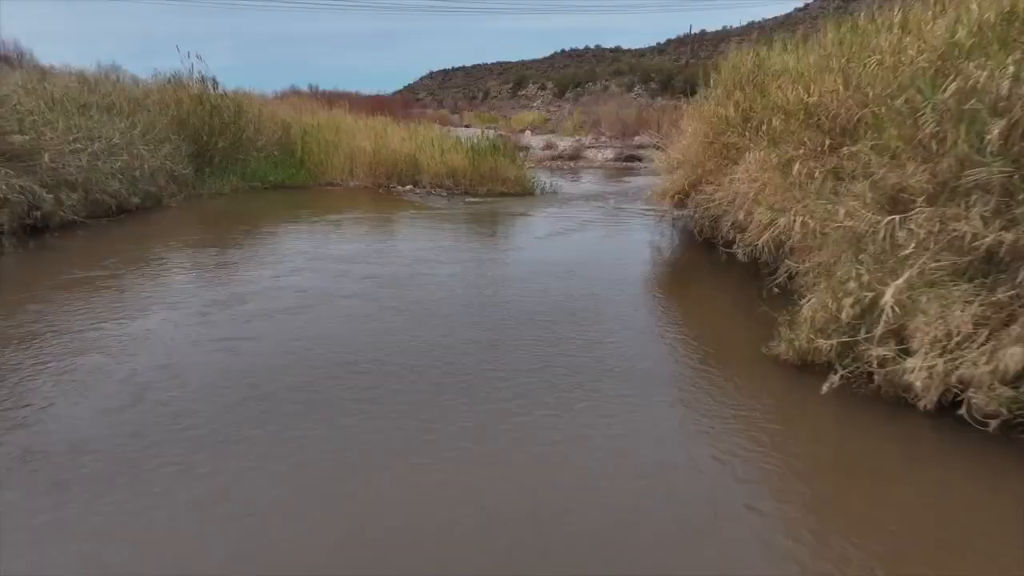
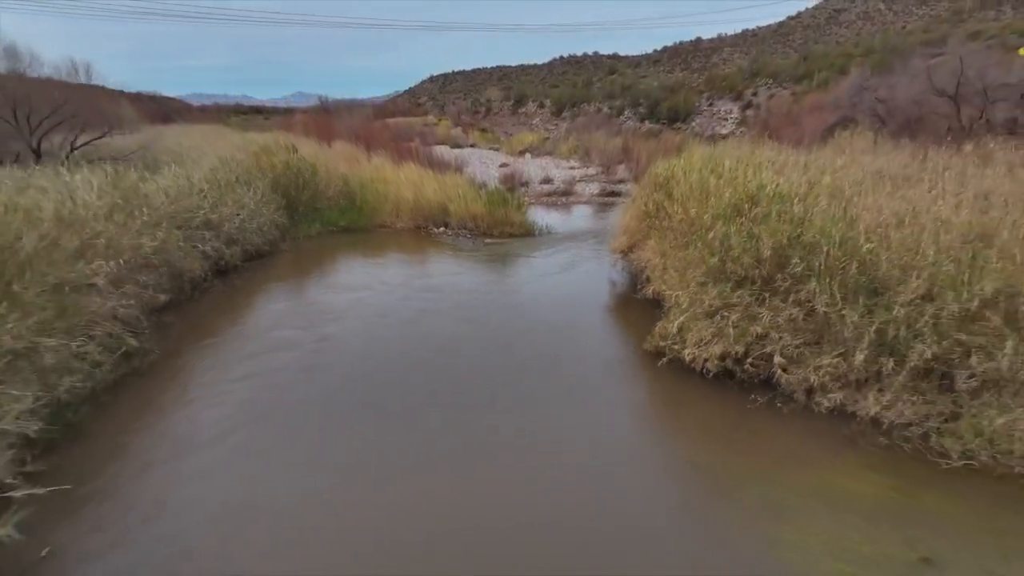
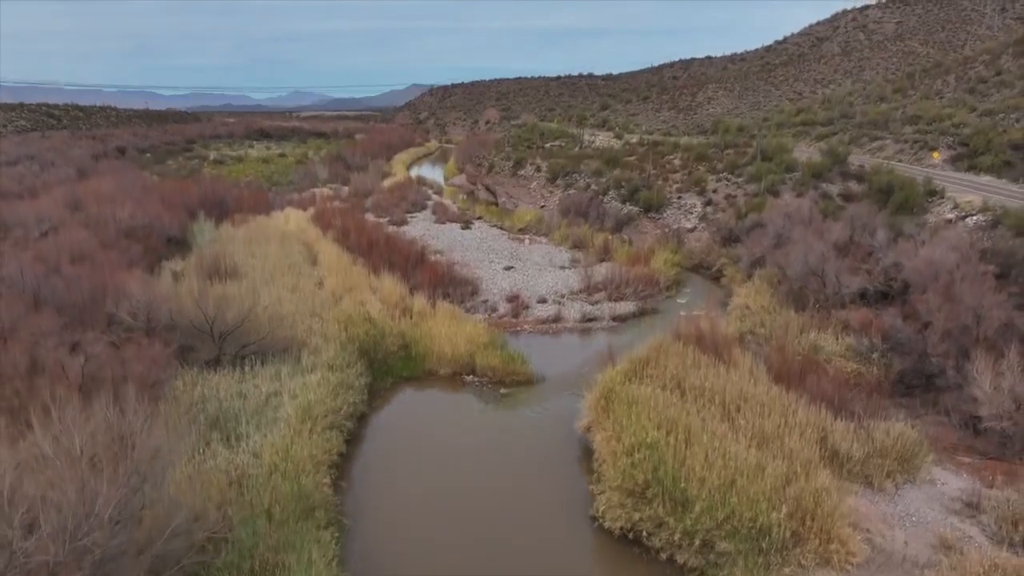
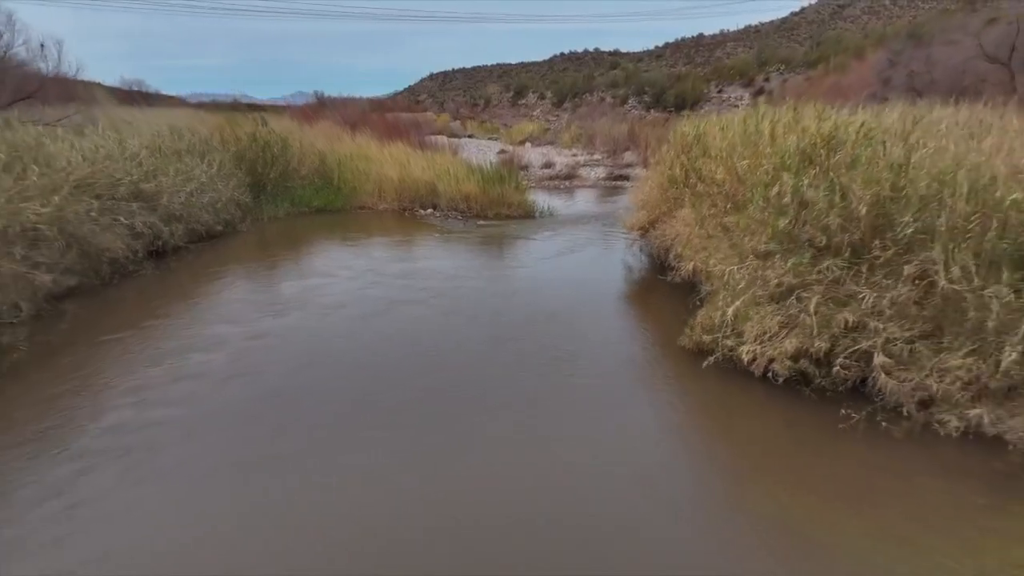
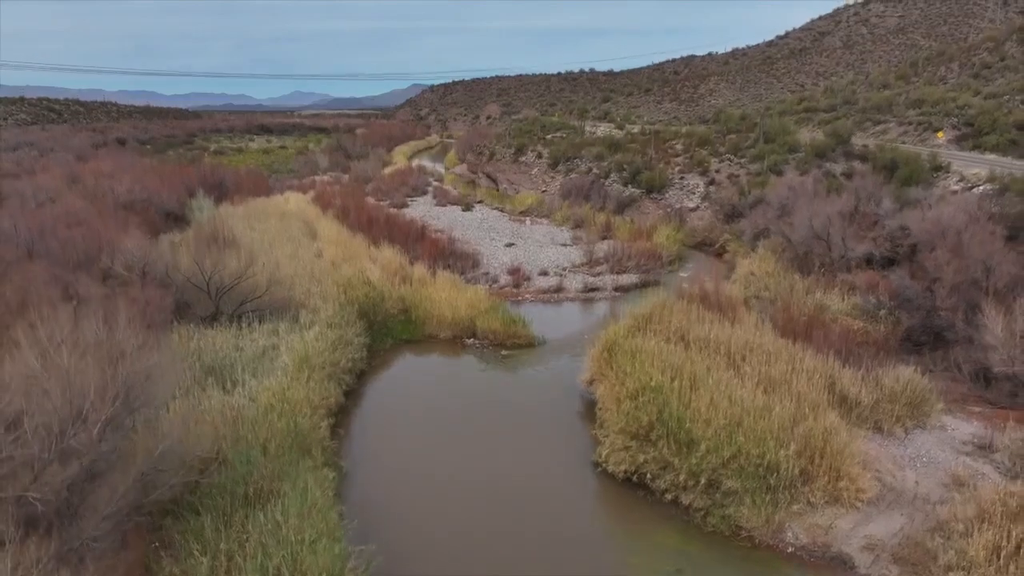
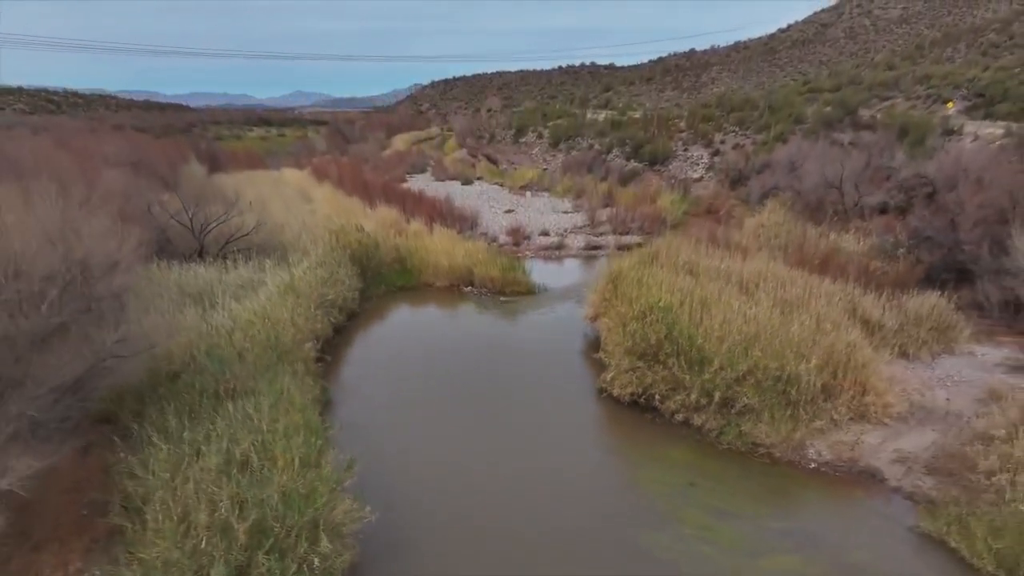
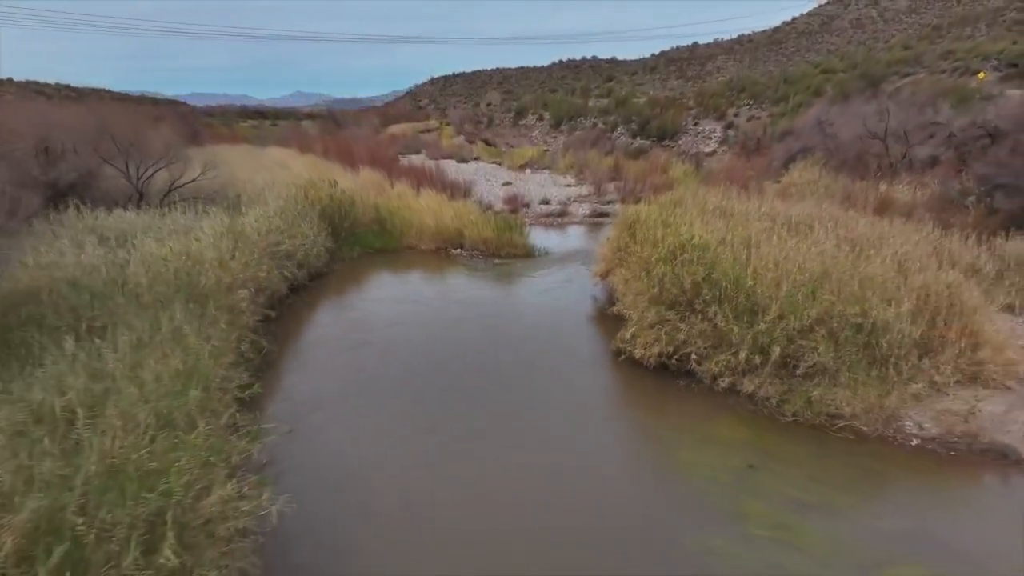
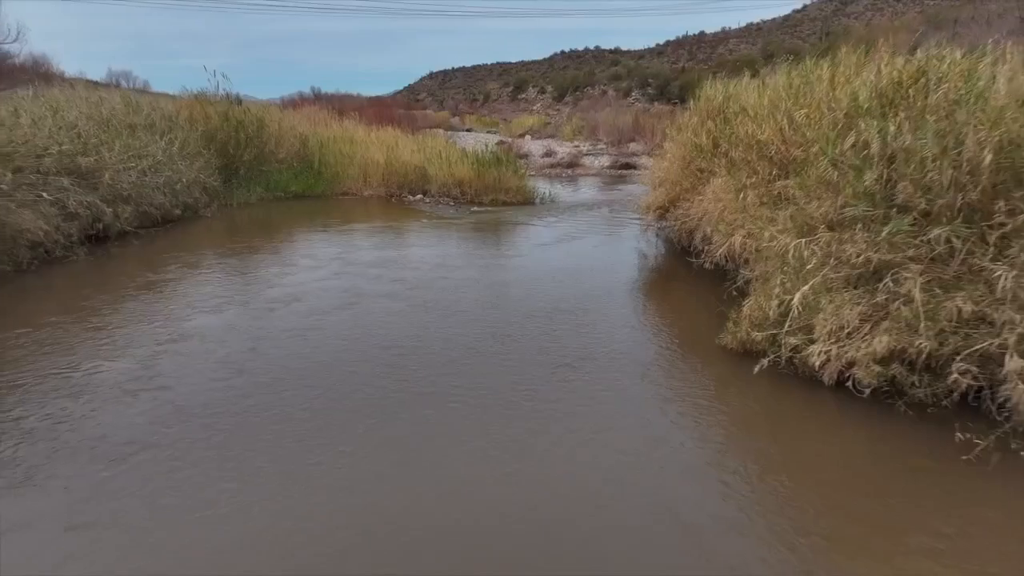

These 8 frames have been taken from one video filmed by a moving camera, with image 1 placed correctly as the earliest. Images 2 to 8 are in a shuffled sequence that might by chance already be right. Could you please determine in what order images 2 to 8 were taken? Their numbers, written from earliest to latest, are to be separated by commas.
8, 4, 2, 7, 6, 5, 3
